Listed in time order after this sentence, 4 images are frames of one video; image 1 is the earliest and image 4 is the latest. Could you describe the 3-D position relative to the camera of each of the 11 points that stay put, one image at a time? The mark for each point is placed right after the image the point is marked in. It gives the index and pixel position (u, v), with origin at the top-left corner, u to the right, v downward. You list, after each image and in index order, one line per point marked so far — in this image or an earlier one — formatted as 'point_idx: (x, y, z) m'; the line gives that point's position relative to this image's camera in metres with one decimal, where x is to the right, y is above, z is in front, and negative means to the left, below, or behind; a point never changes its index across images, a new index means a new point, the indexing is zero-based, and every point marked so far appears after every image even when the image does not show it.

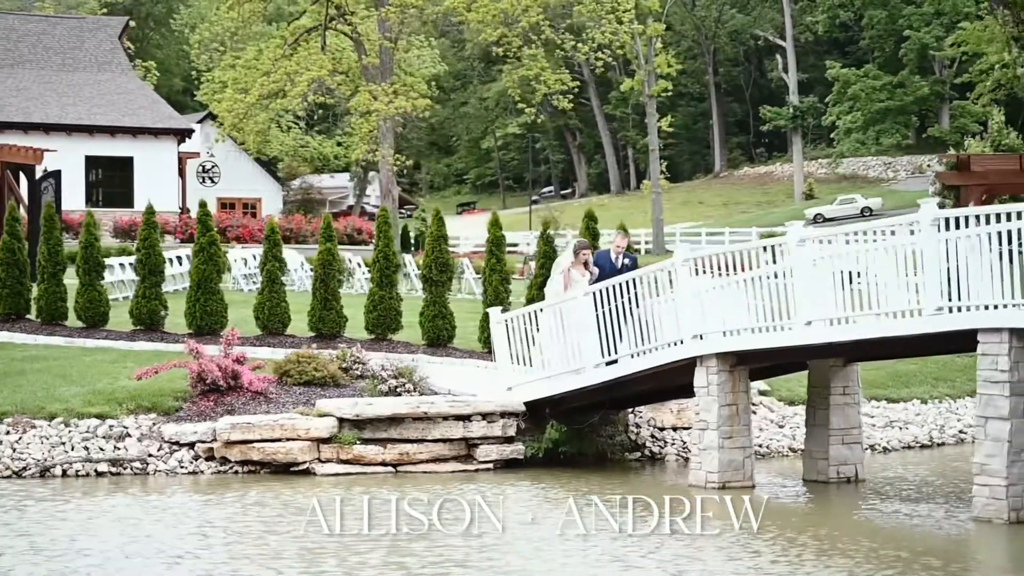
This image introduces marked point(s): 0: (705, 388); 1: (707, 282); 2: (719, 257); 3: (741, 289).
0: (+1.3, -0.7, +19.2) m
1: (+1.3, 0.0, +19.3) m
2: (+1.4, +0.2, +19.3) m
3: (+1.5, 0.0, +18.9) m
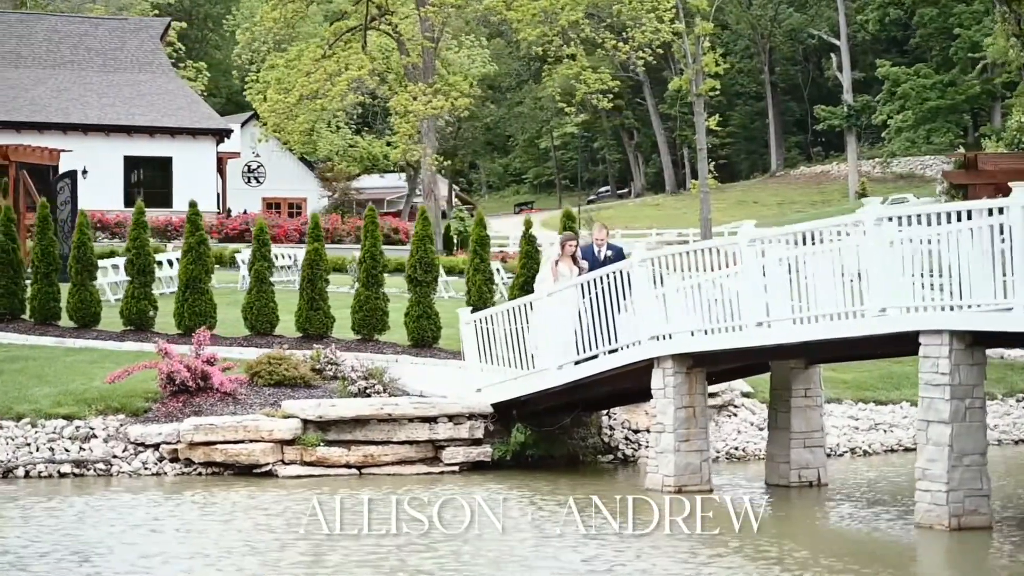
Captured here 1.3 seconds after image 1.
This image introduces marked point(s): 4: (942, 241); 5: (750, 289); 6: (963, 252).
0: (+1.0, -0.7, +19.0) m
1: (+1.0, 0.0, +19.1) m
2: (+1.1, +0.2, +19.1) m
3: (+1.2, 0.0, +18.7) m
4: (+2.4, +0.3, +16.4) m
5: (+1.5, 0.0, +18.2) m
6: (+2.5, +0.2, +16.1) m
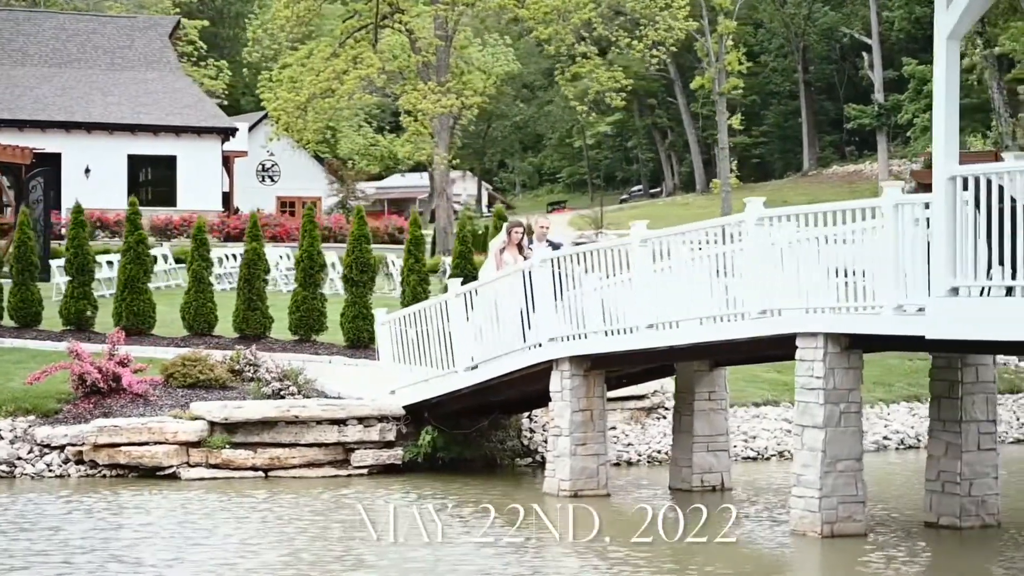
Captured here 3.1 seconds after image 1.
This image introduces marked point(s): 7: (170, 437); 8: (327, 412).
0: (+0.3, -0.7, +18.6) m
1: (+0.3, 0.0, +18.8) m
2: (+0.4, +0.2, +18.7) m
3: (+0.5, 0.0, +18.3) m
4: (+1.7, +0.2, +16.0) m
5: (+0.8, 0.0, +17.8) m
6: (+1.7, +0.2, +15.7) m
7: (-2.3, -1.0, +19.8) m
8: (-1.3, -0.8, +20.0) m
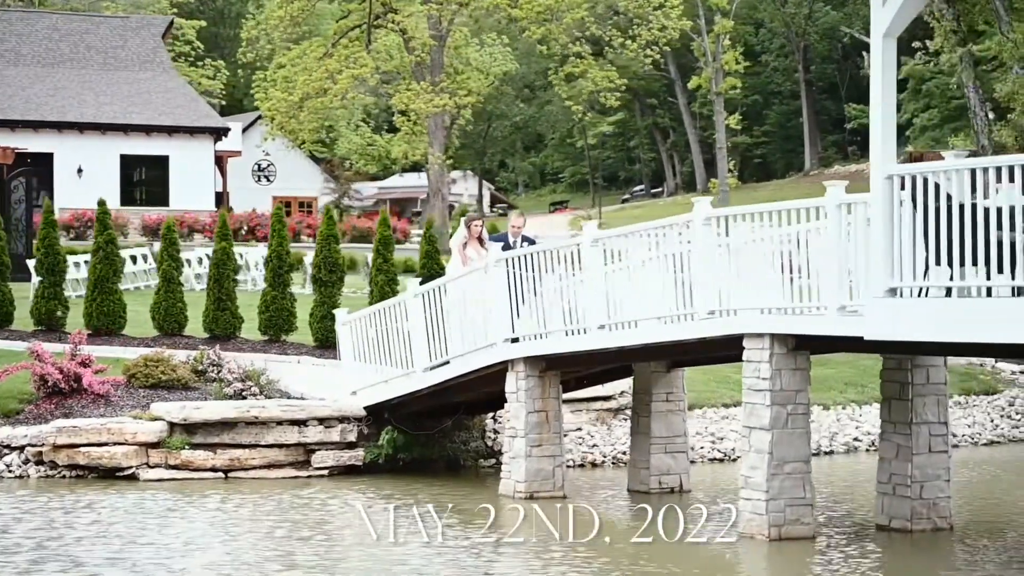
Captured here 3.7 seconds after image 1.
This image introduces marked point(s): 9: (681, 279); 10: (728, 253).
0: (0.0, -0.7, +18.5) m
1: (+0.1, 0.0, +18.7) m
2: (+0.1, +0.2, +18.6) m
3: (+0.2, 0.0, +18.2) m
4: (+1.3, +0.2, +15.8) m
5: (+0.5, 0.0, +17.7) m
6: (+1.4, +0.2, +15.6) m
7: (-2.6, -1.0, +19.7) m
8: (-1.5, -0.8, +19.9) m
9: (+1.0, +0.1, +16.7) m
10: (+1.2, +0.2, +16.2) m
